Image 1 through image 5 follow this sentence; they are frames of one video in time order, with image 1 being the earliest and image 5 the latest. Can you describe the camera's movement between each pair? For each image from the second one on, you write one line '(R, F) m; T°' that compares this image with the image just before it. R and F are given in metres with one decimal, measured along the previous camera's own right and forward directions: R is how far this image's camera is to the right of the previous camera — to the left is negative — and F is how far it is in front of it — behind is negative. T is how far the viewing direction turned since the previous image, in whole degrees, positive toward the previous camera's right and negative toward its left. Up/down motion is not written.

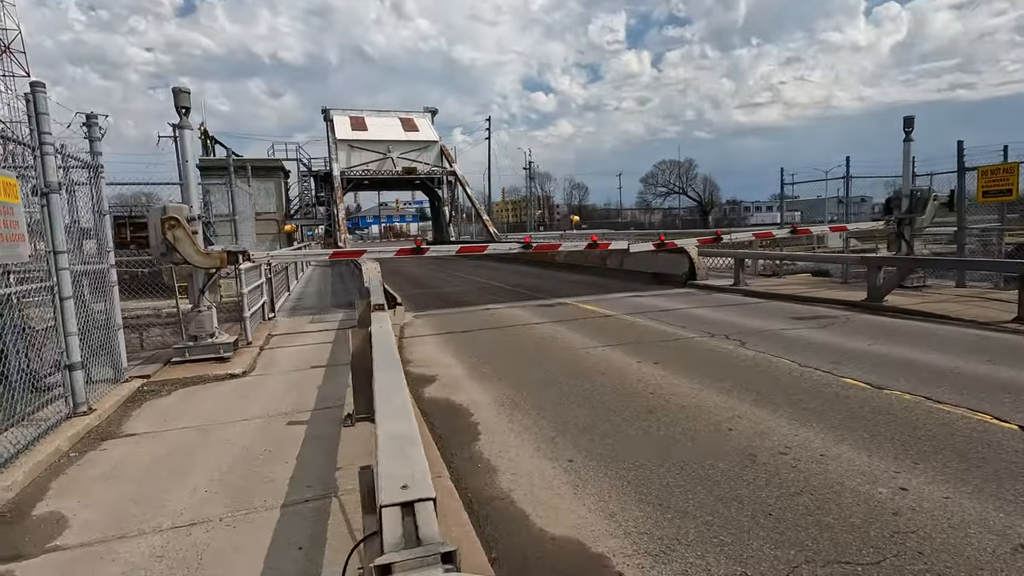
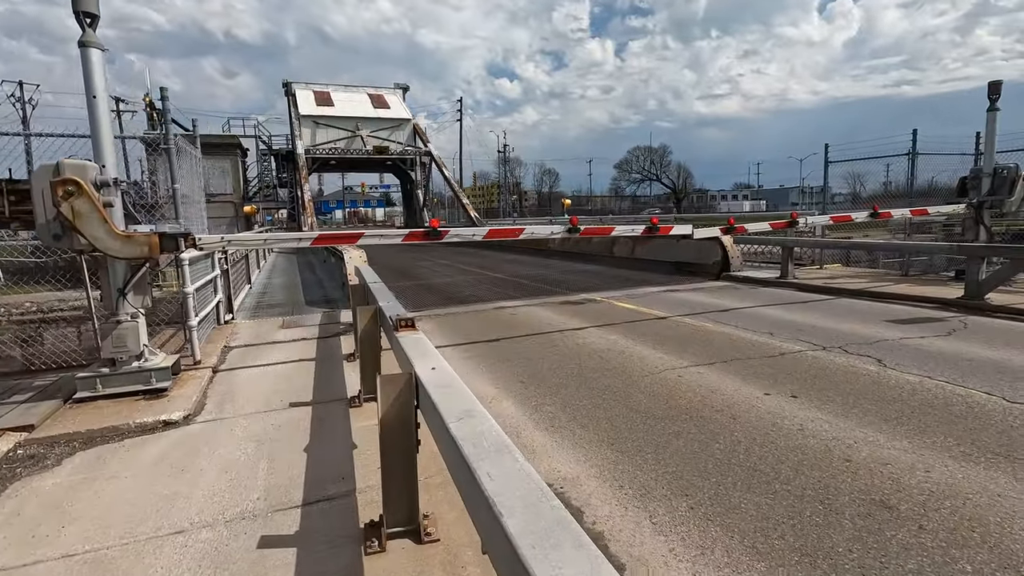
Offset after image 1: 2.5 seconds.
(-1.0, +2.2) m; +4°
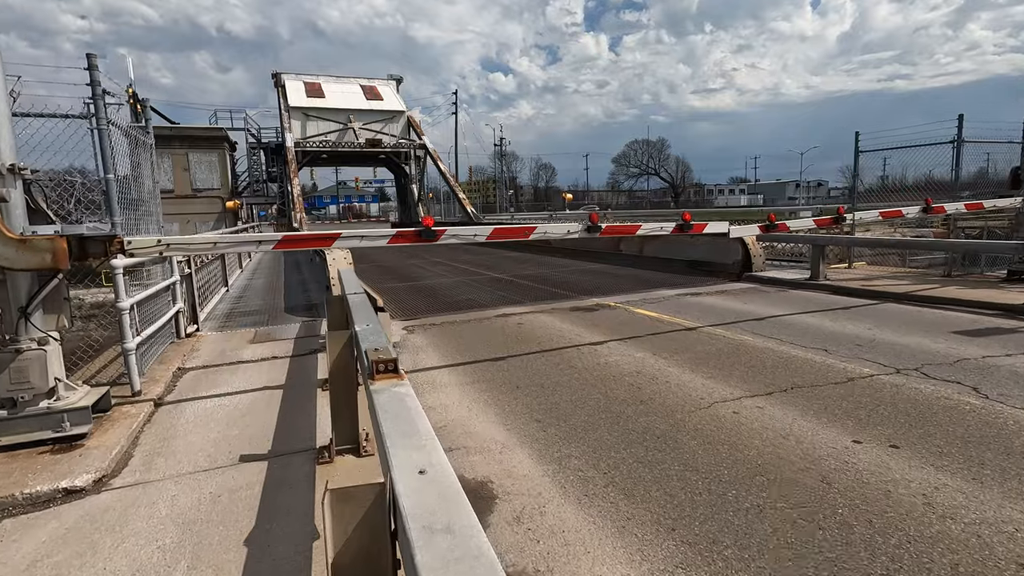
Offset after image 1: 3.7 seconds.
(-0.1, +1.1) m; 0°
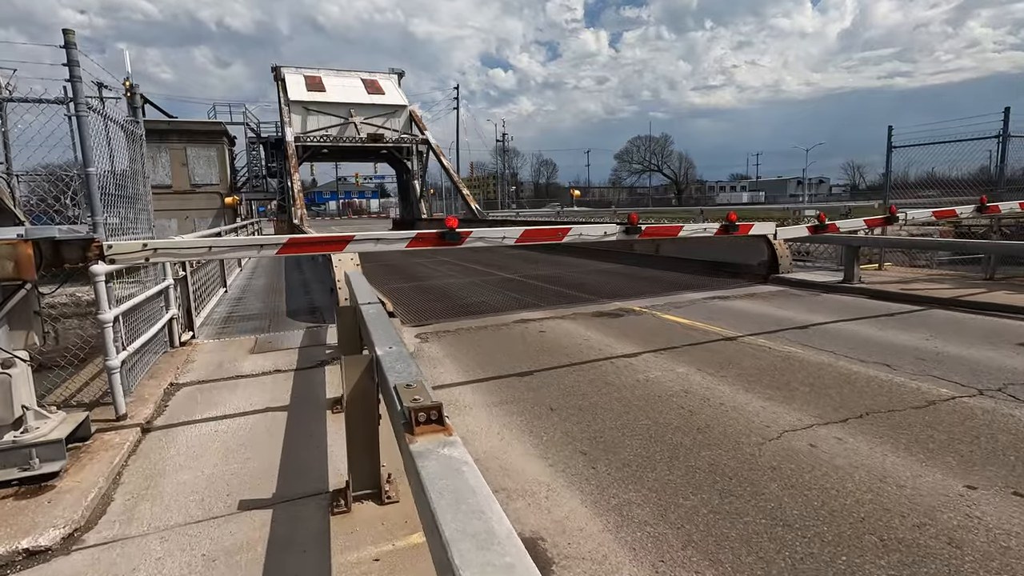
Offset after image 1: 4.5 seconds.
(-0.3, +0.6) m; 0°
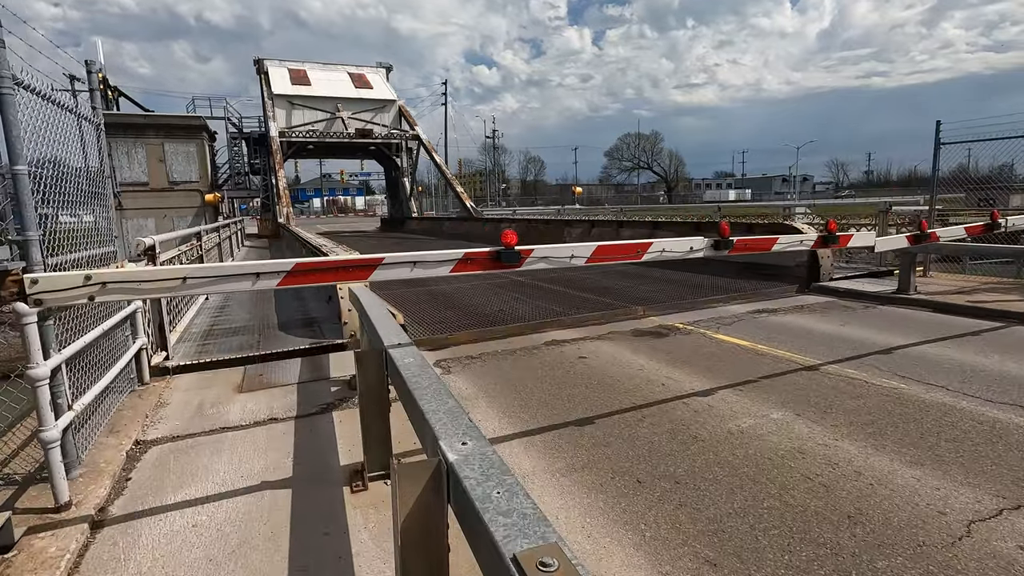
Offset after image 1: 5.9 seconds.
(-0.6, +1.1) m; +2°
